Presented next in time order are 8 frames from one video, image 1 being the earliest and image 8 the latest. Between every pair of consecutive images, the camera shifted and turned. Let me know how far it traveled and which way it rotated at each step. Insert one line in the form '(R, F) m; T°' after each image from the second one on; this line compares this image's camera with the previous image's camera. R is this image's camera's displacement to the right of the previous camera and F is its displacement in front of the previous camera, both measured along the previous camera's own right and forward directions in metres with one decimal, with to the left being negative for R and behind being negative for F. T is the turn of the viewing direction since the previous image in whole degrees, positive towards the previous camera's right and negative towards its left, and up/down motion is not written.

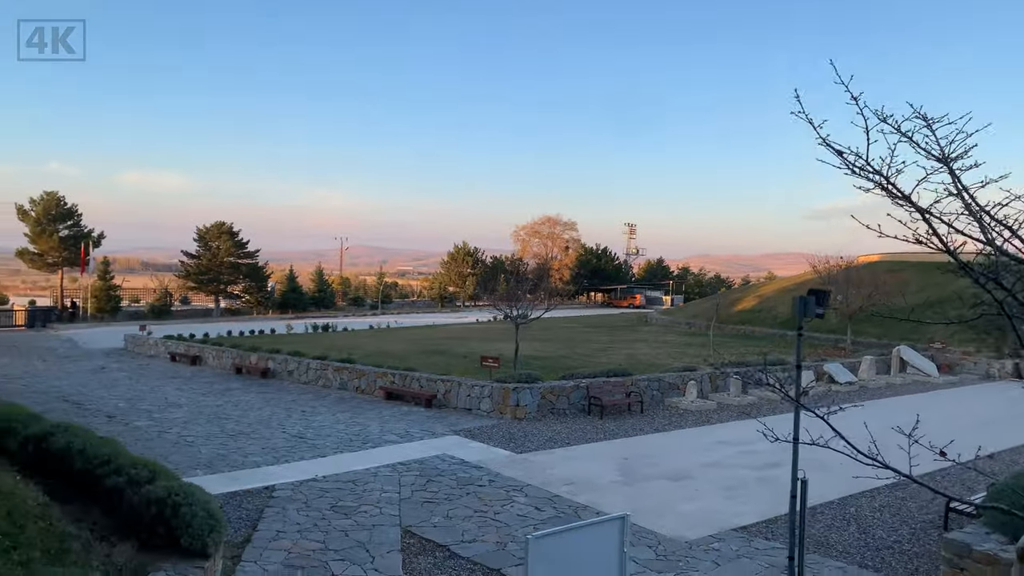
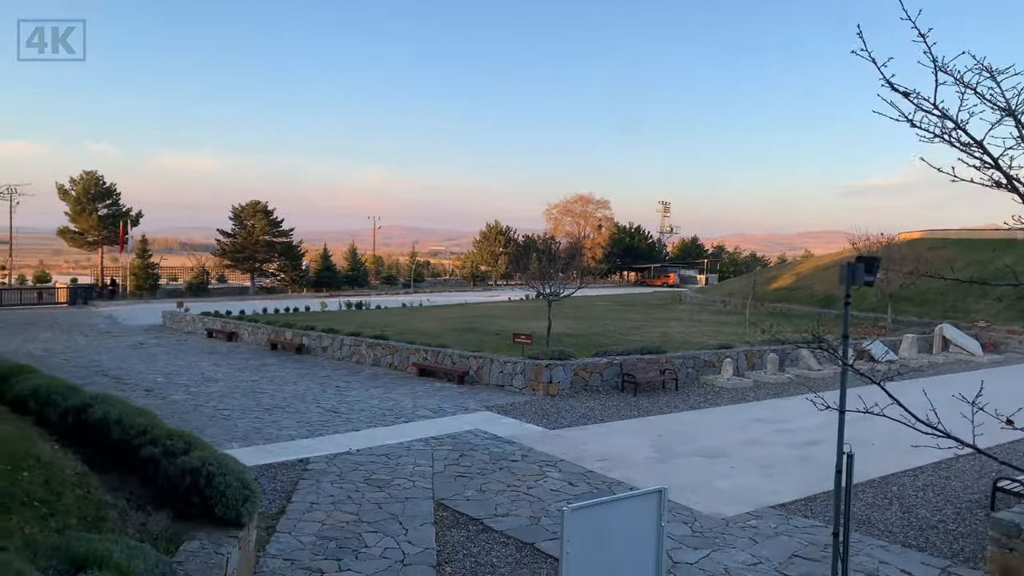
(0.0, +0.1) m; -2°
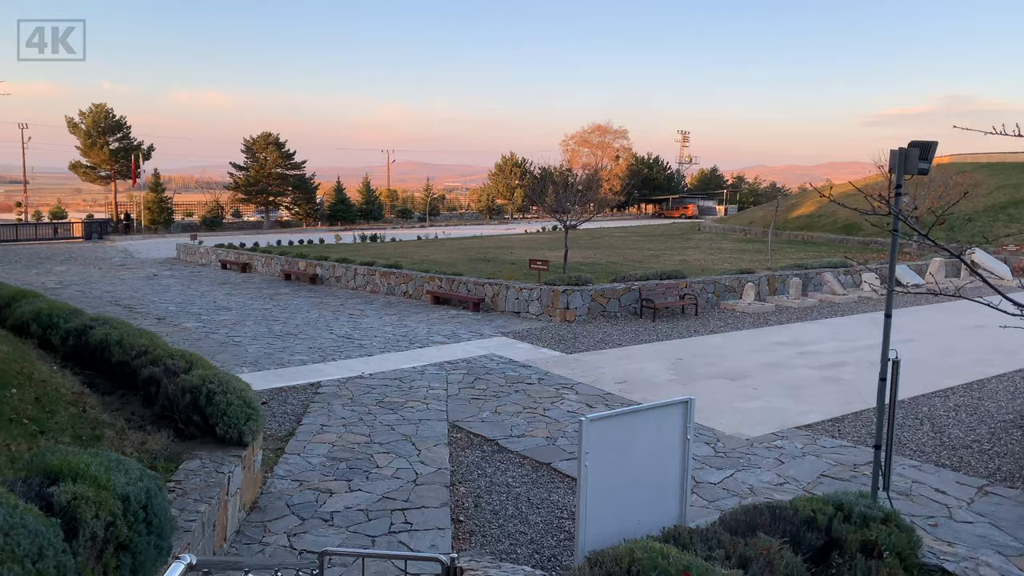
(0.0, +0.3) m; -1°
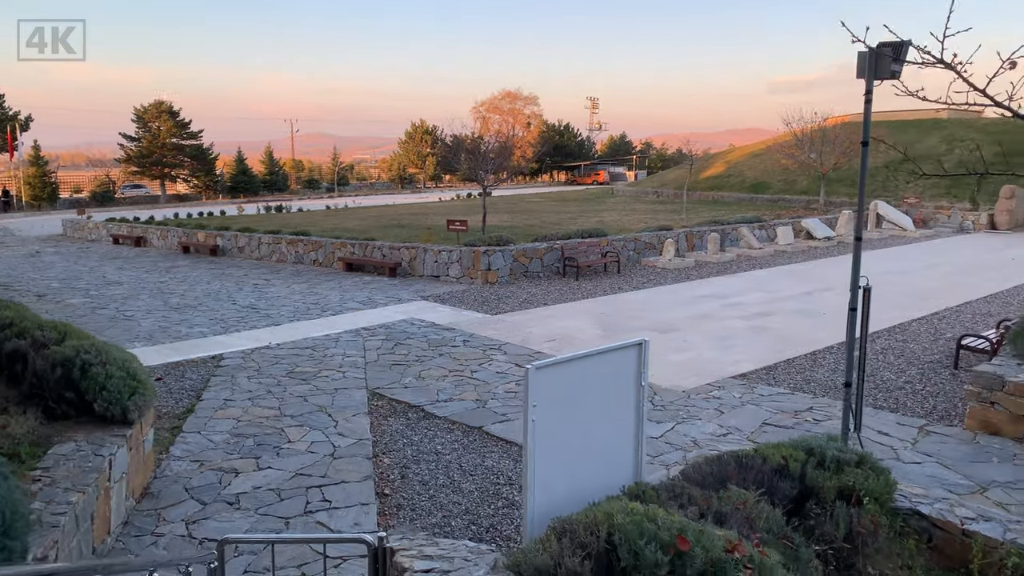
(-0.1, +0.5) m; +6°
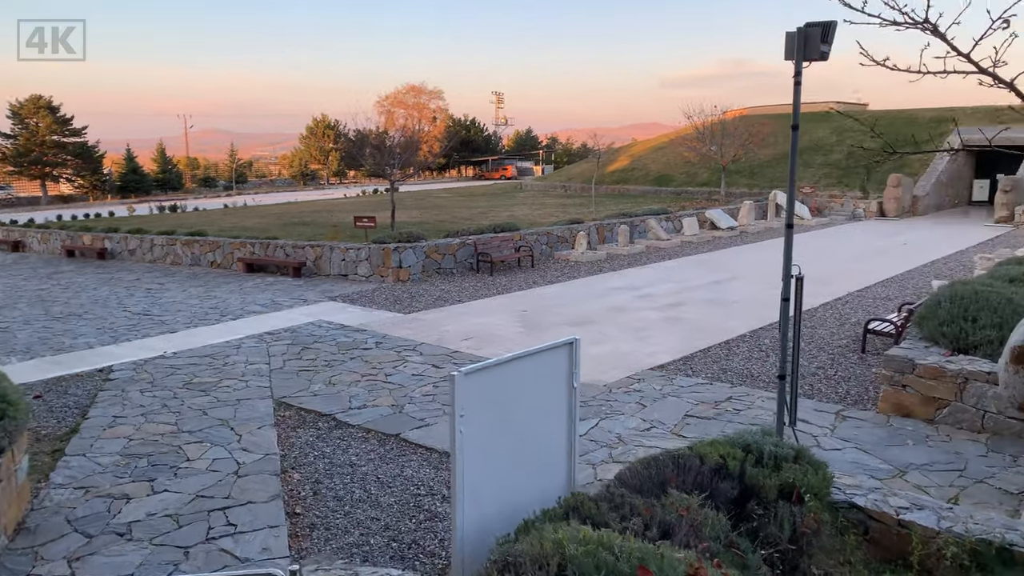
(0.0, +0.2) m; +6°
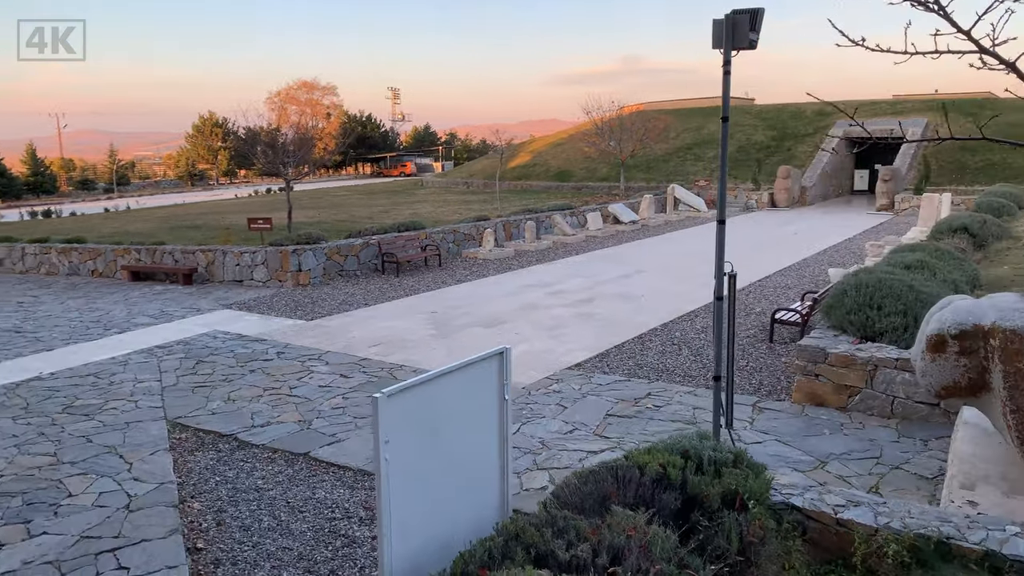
(-0.1, +0.2) m; +7°
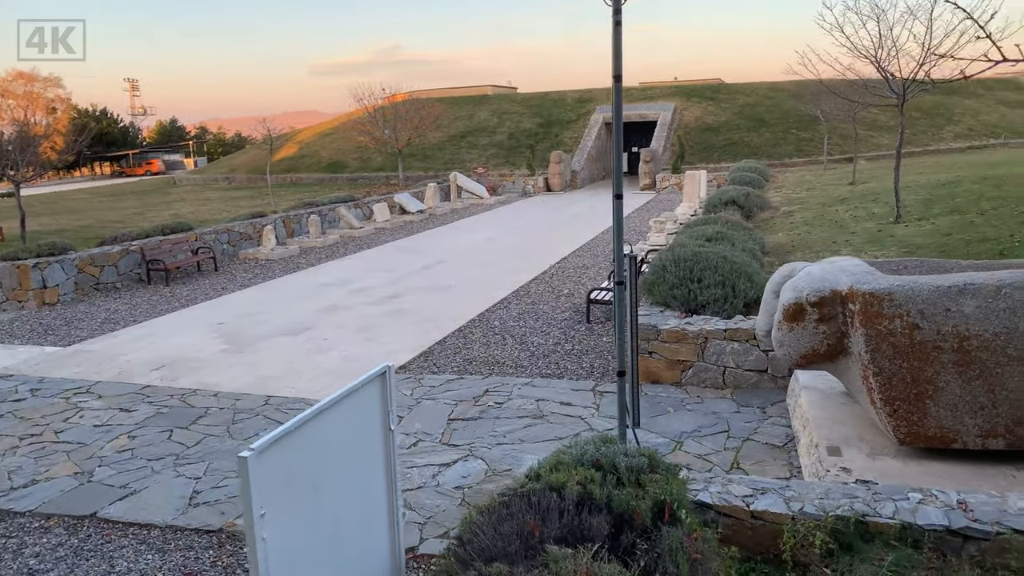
(-0.3, +0.6) m; +16°
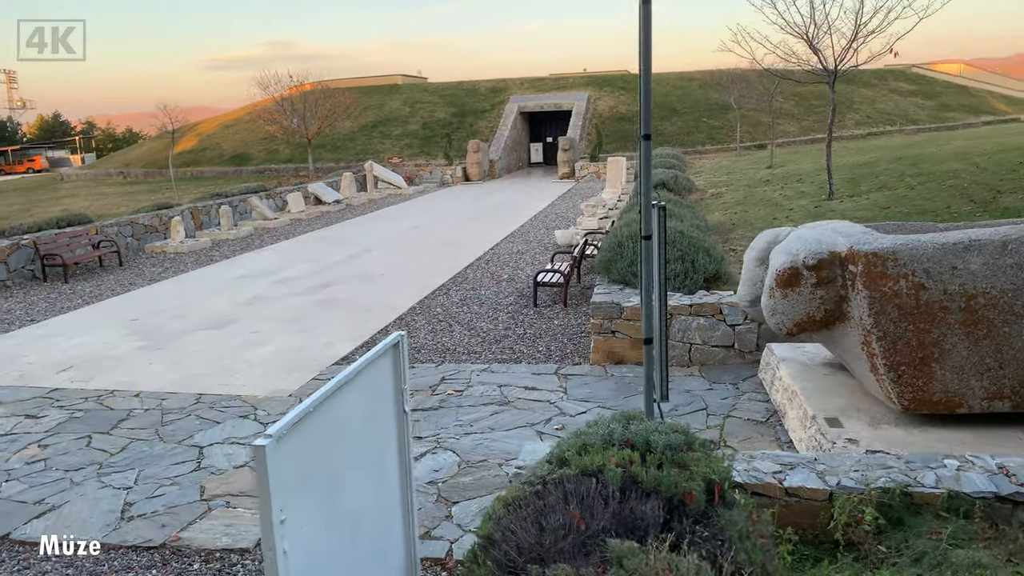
(-0.3, +0.4) m; +6°
